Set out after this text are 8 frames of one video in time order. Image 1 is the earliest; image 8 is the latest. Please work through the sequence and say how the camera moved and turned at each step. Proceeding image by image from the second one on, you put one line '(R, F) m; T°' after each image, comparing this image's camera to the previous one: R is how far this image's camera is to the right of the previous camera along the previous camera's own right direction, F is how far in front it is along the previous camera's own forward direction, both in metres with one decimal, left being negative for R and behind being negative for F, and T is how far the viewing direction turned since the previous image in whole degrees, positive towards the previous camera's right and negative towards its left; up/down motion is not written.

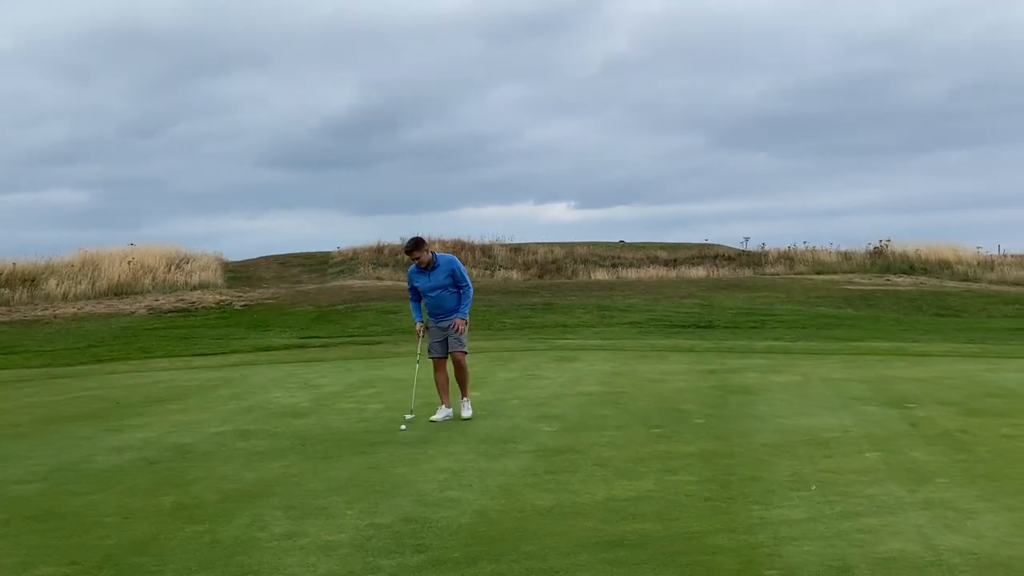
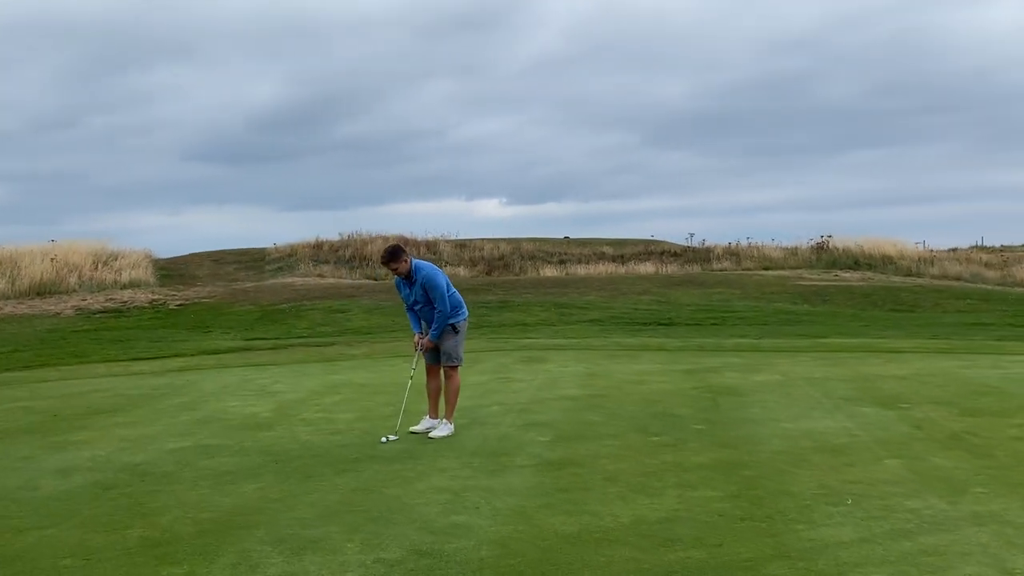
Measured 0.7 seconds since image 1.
(-0.4, +0.5) m; +4°
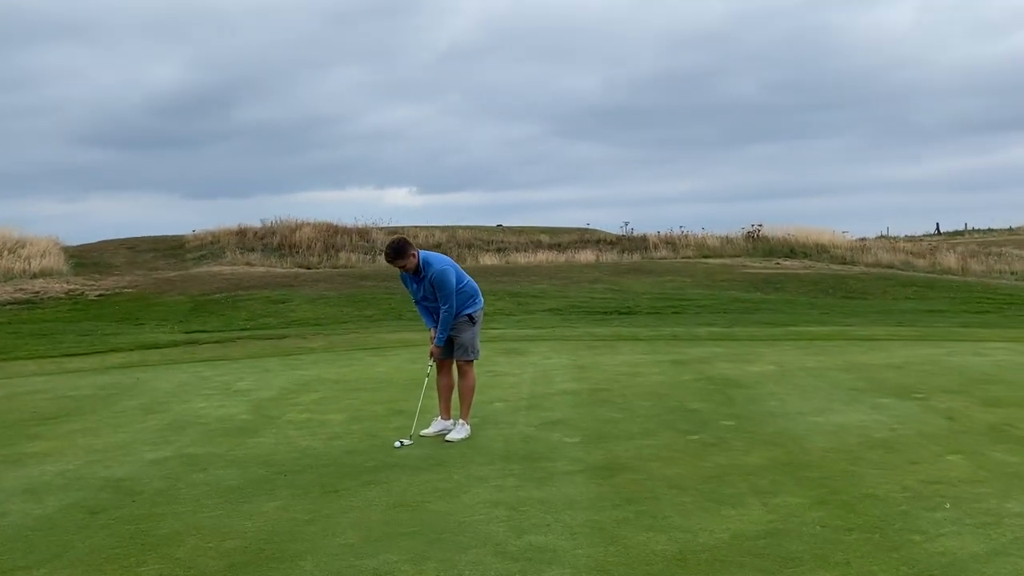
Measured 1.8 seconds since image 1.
(-0.7, +0.6) m; +6°
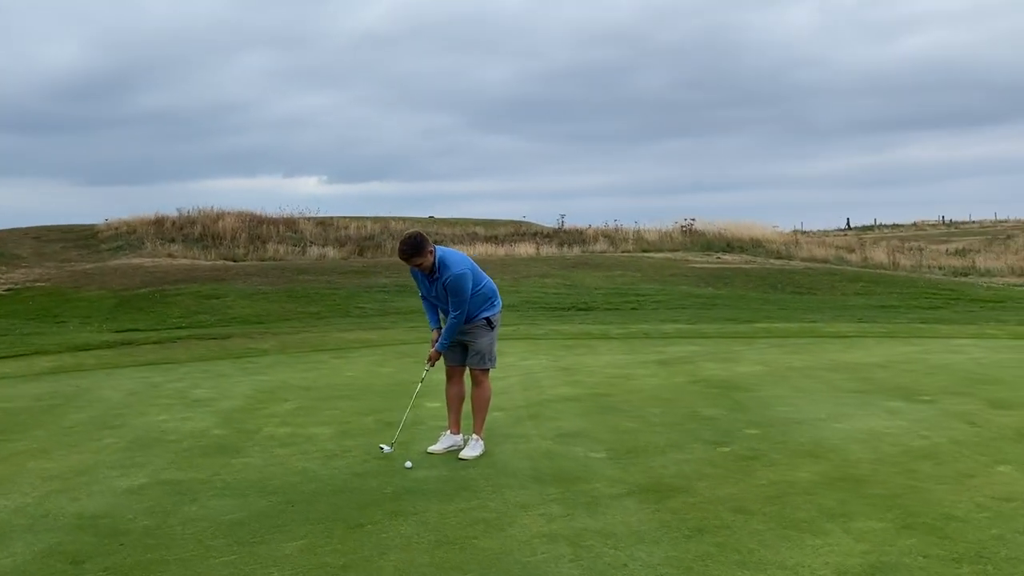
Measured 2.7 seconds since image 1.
(-0.6, +0.5) m; +6°
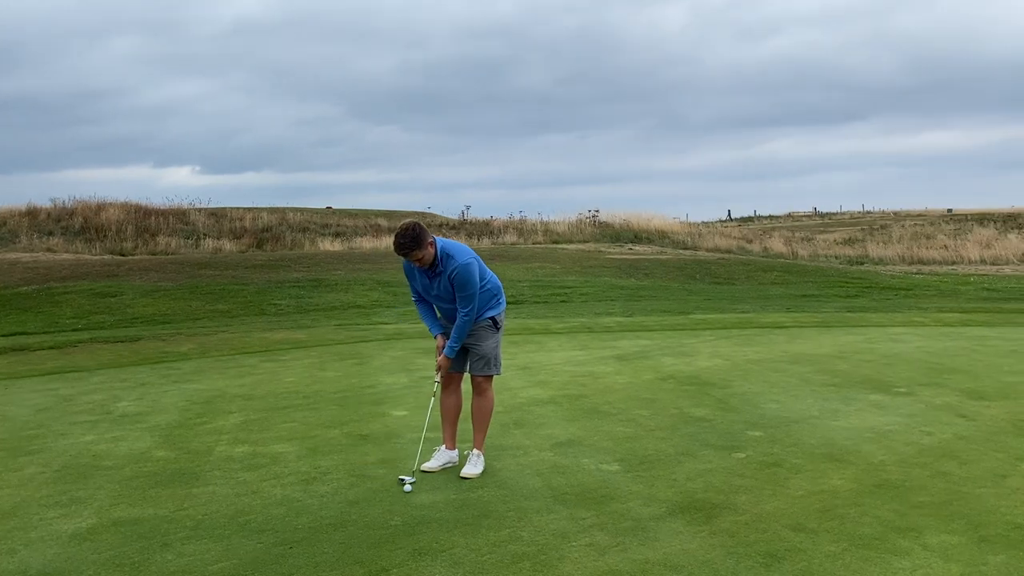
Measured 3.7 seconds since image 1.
(-0.6, +0.5) m; +7°
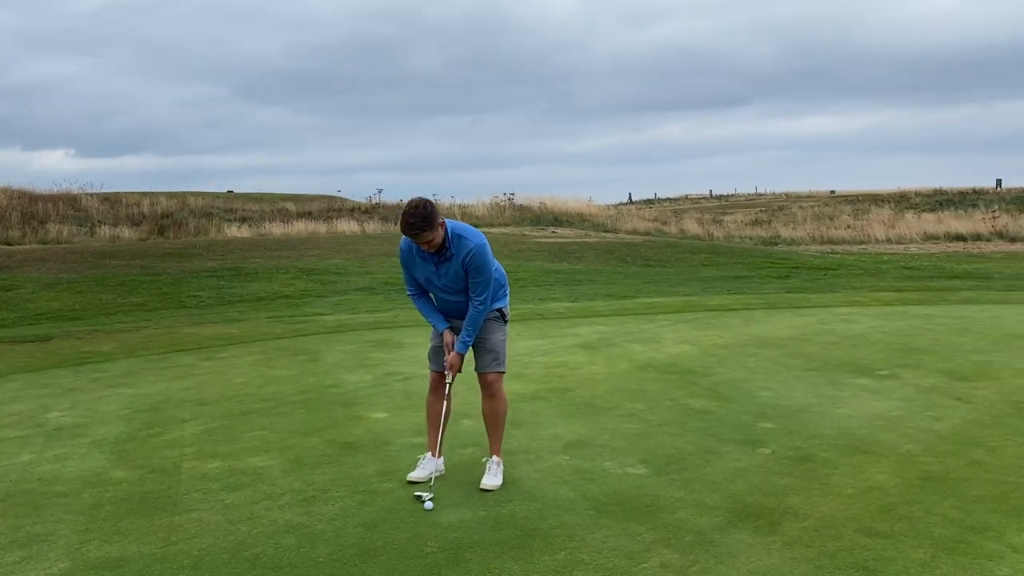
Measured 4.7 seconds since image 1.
(-0.5, +0.4) m; +7°
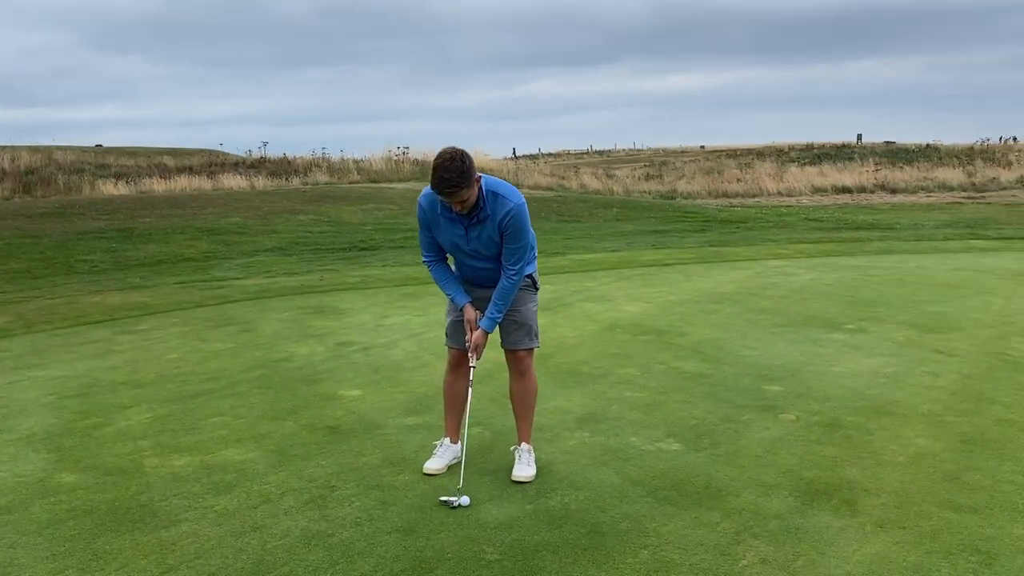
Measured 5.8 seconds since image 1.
(-0.6, +0.5) m; +8°
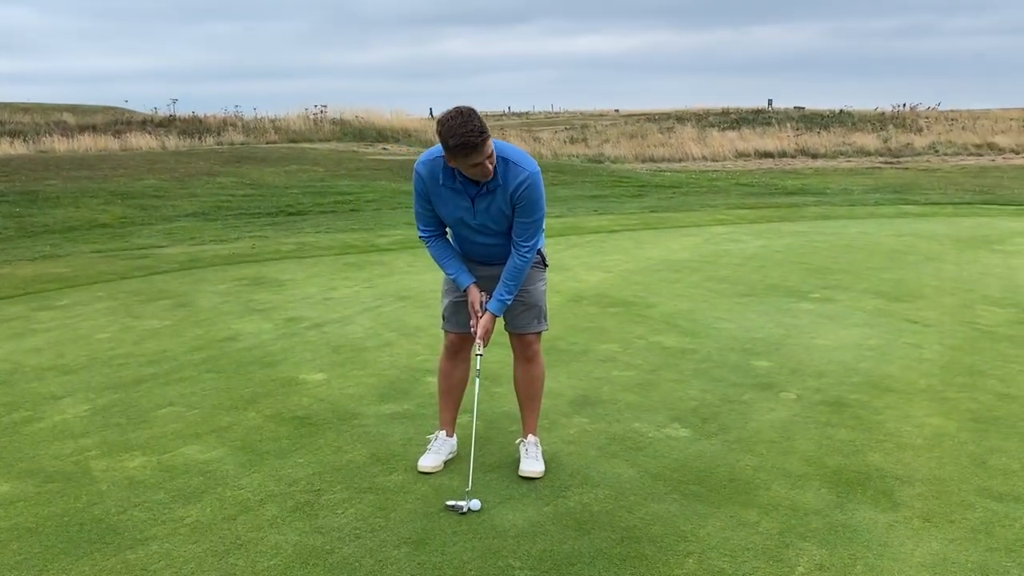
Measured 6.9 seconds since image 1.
(-0.3, +0.3) m; +6°
